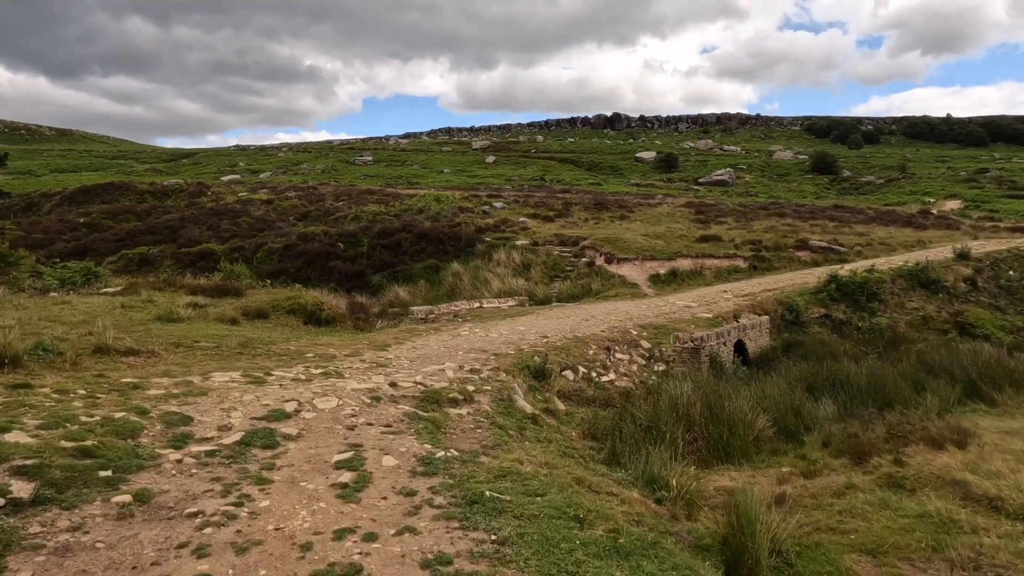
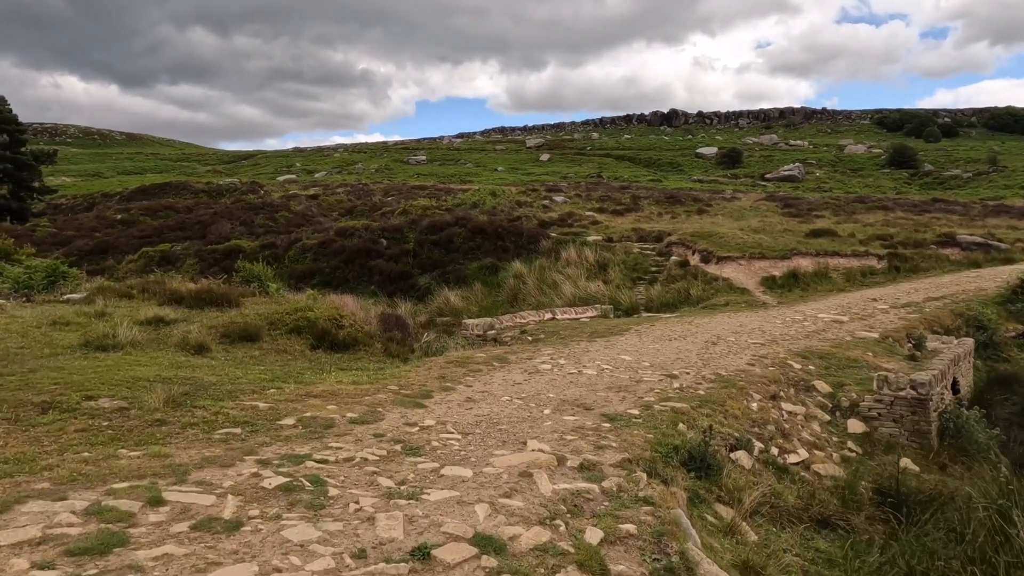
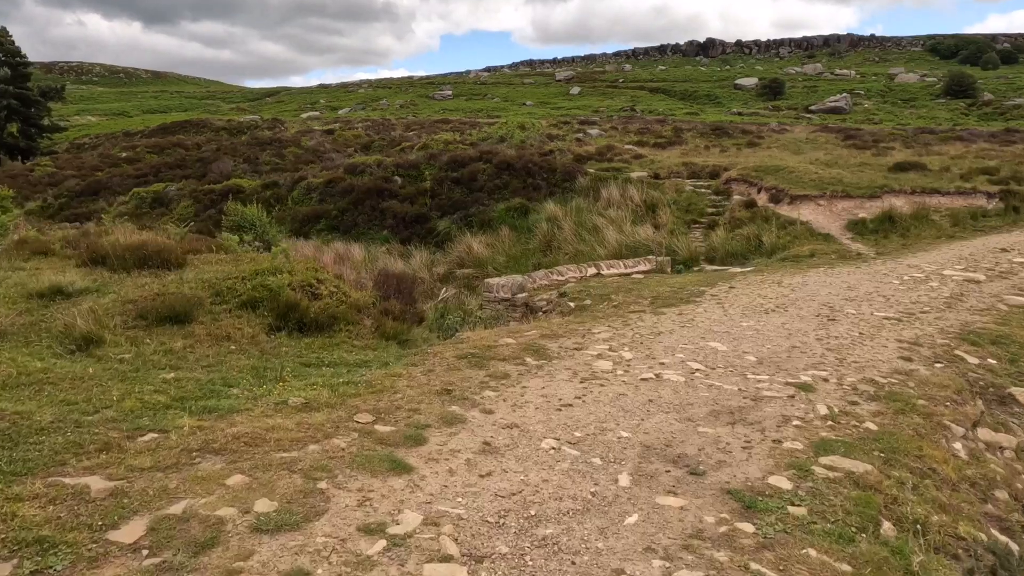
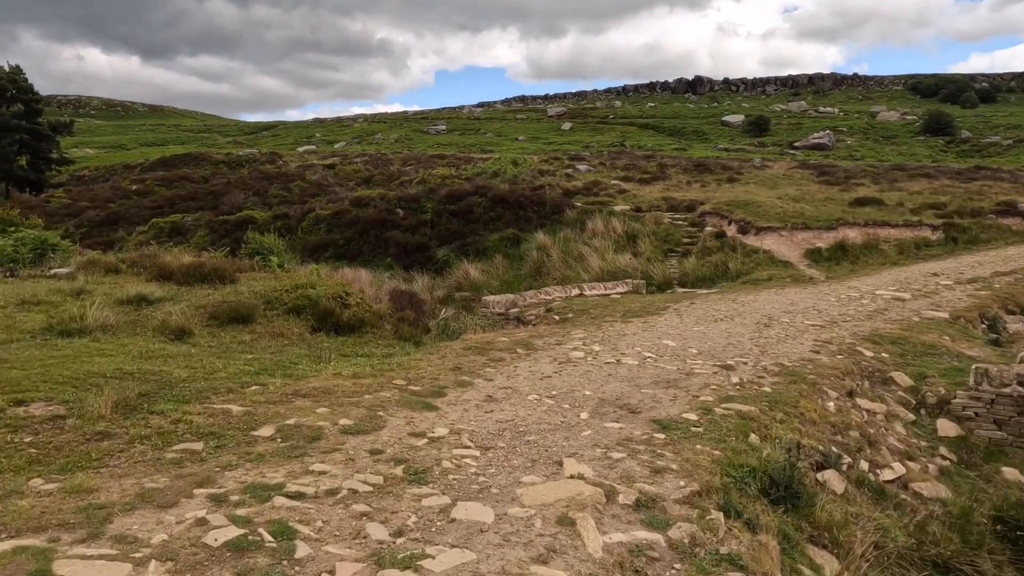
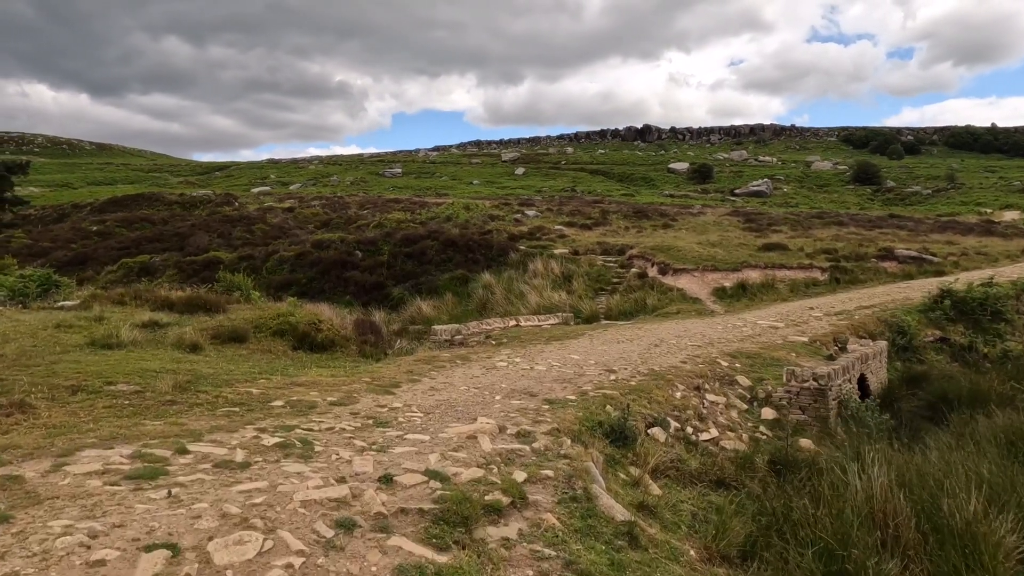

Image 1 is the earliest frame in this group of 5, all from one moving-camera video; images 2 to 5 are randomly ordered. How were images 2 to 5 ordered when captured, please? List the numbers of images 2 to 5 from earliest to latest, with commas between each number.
5, 2, 4, 3
